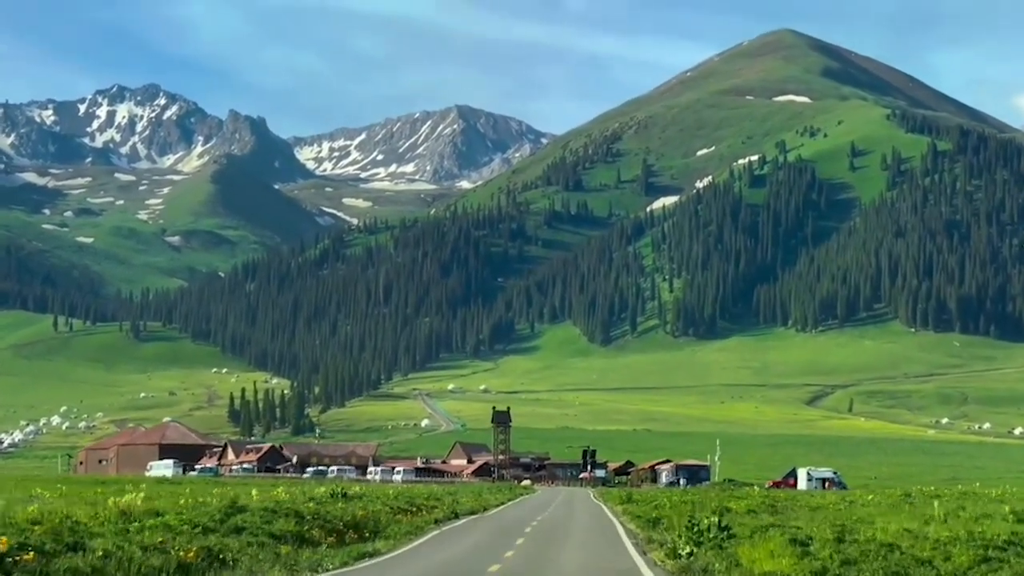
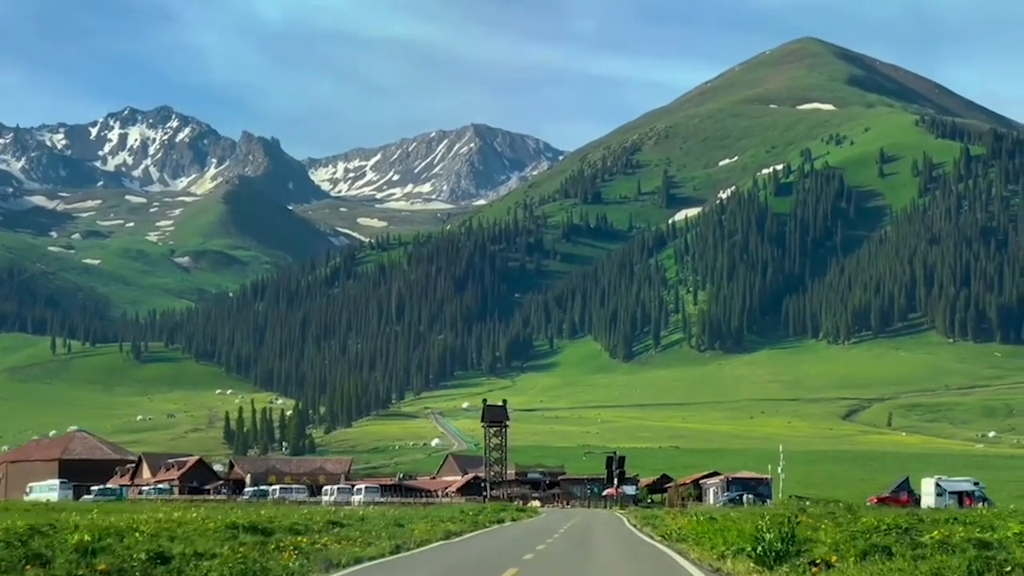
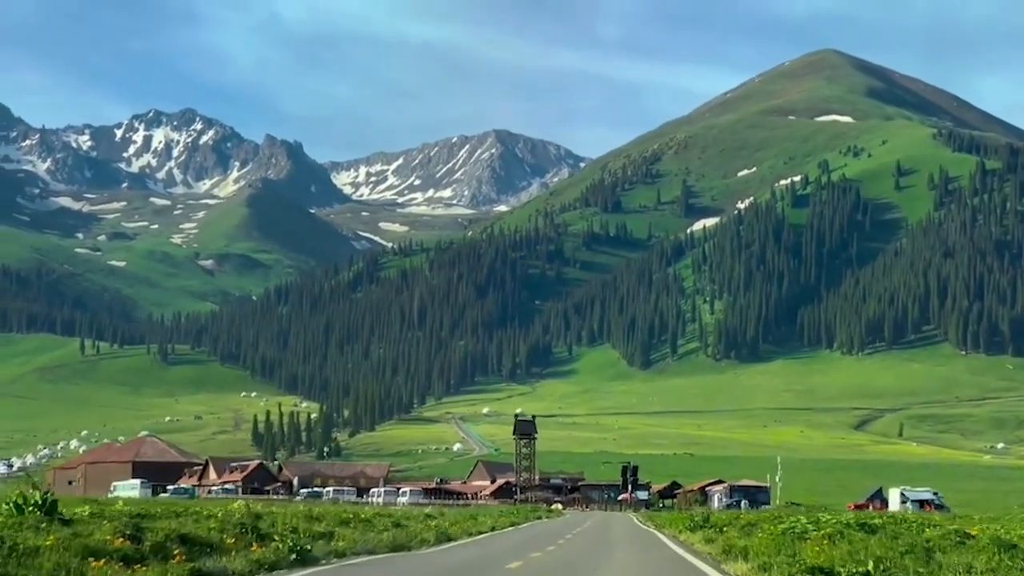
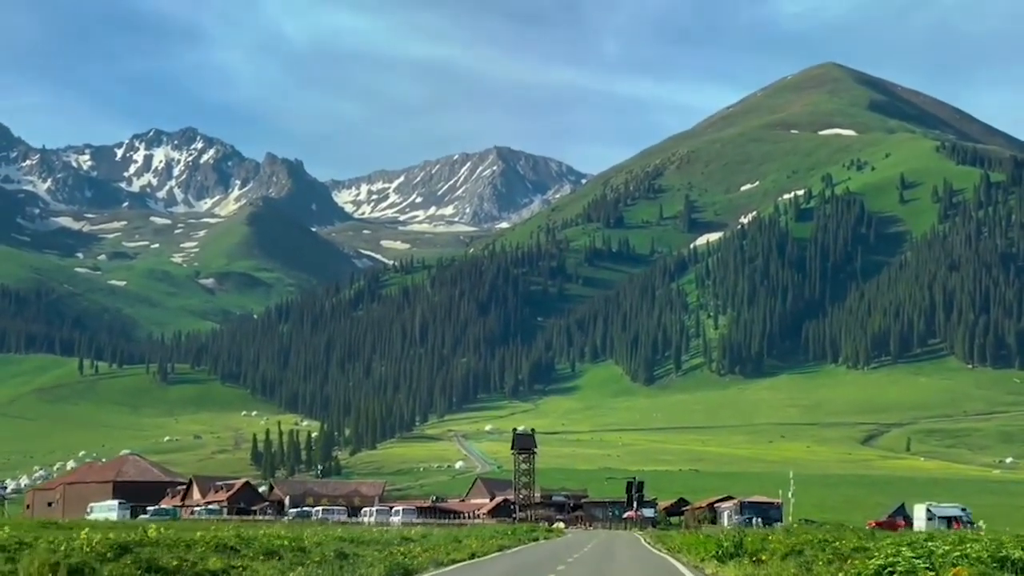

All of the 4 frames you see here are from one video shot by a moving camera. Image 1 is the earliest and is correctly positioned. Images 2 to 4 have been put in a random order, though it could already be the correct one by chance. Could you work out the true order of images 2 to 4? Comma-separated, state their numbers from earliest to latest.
3, 4, 2
